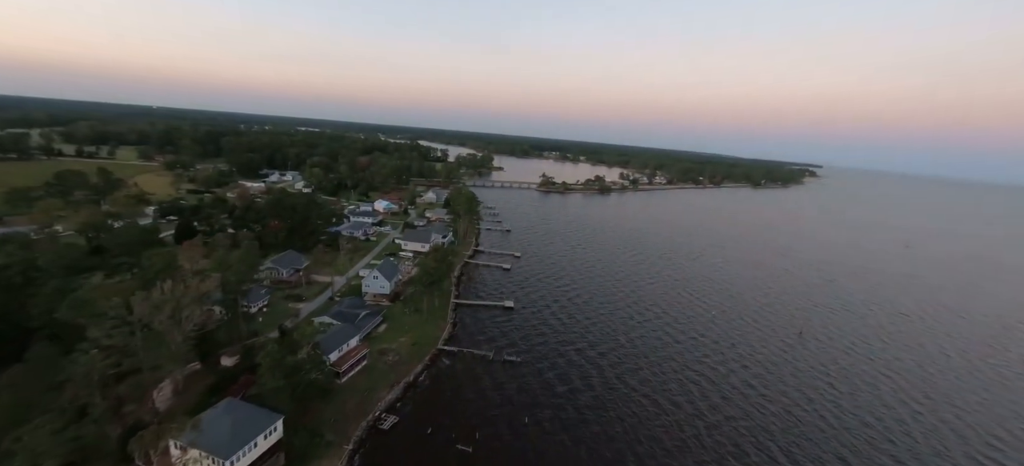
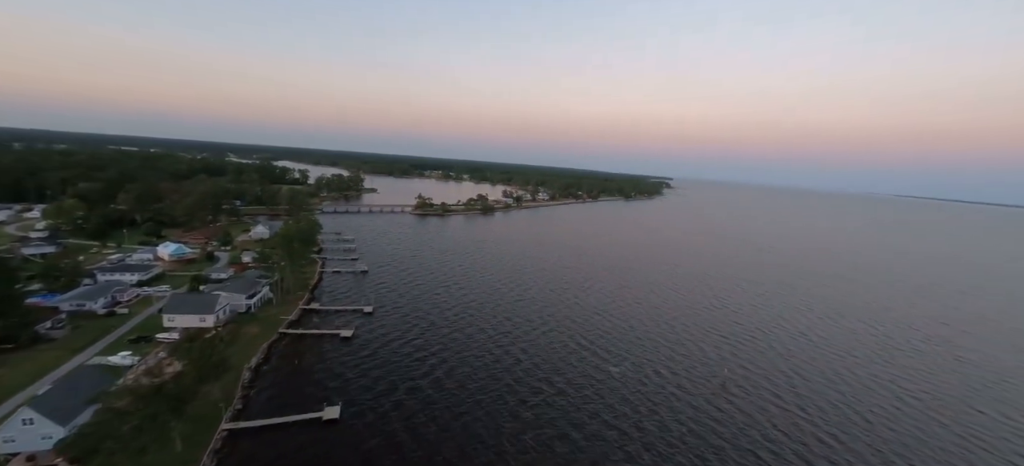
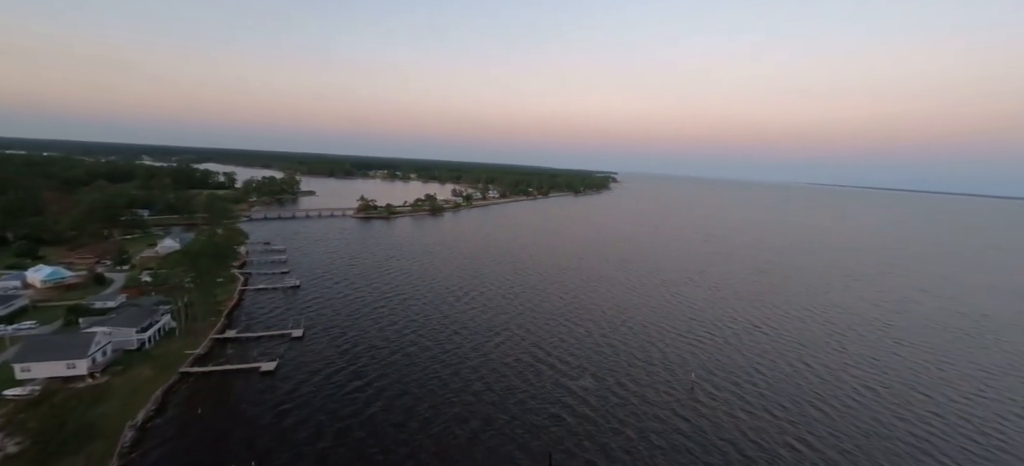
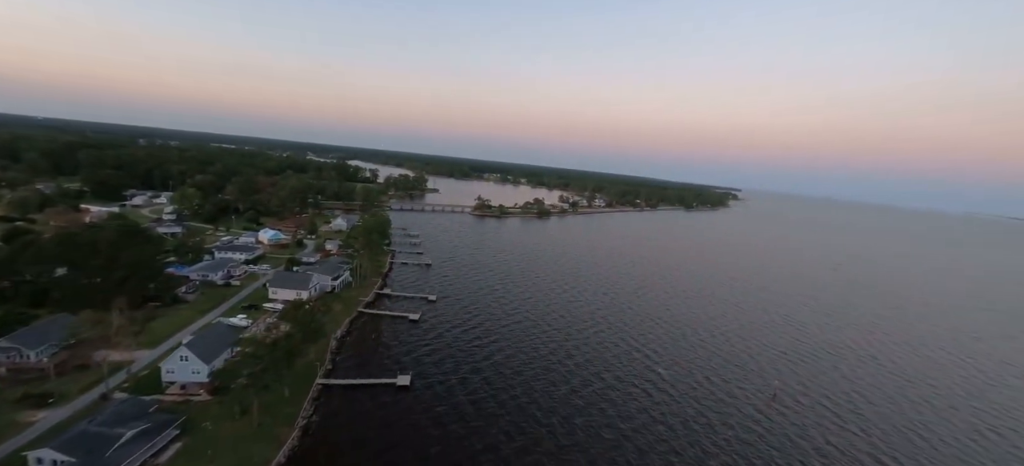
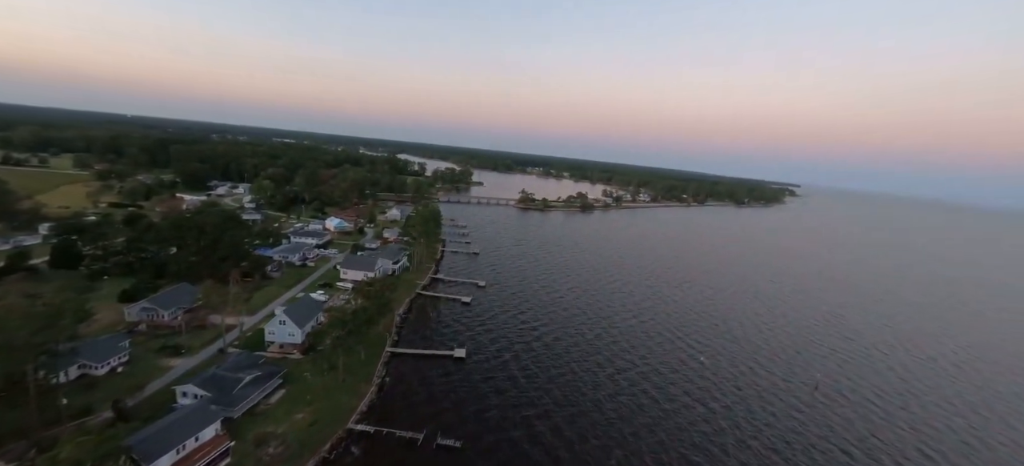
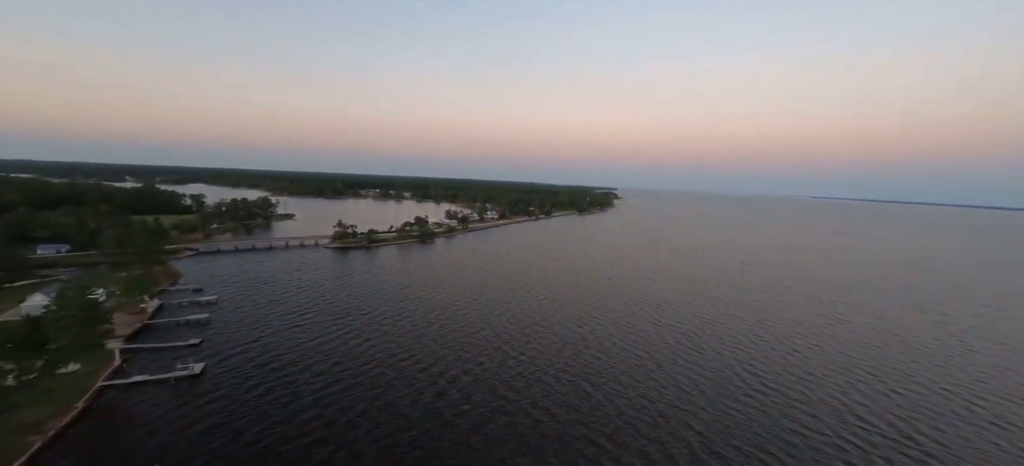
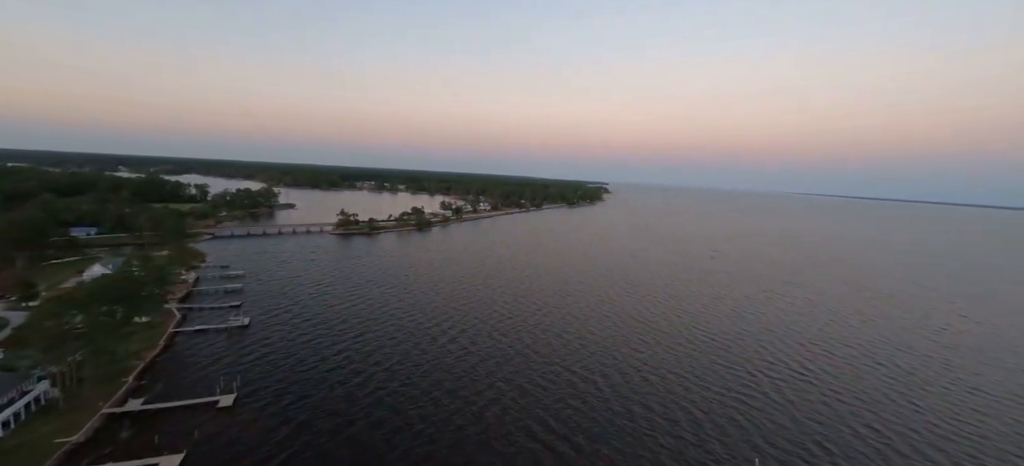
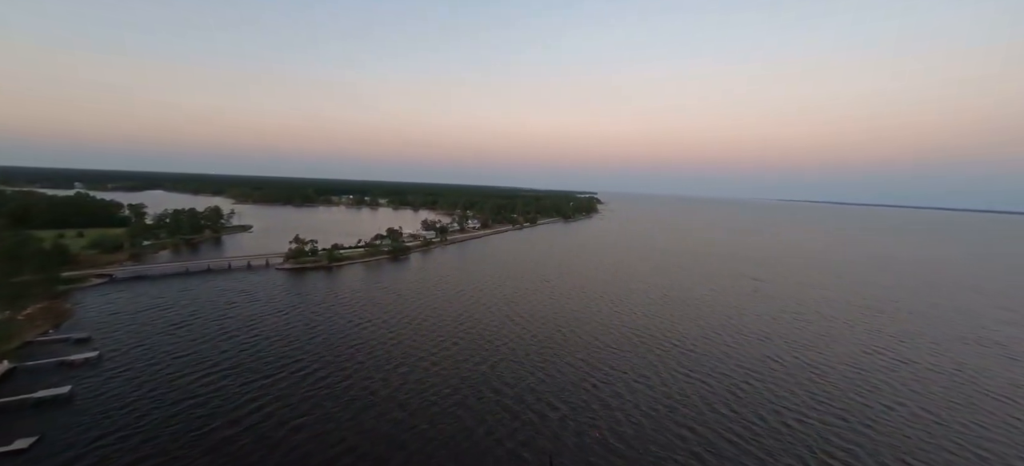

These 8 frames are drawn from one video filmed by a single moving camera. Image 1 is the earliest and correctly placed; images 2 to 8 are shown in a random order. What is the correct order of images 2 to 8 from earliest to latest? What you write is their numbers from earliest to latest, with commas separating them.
5, 4, 2, 3, 7, 6, 8
